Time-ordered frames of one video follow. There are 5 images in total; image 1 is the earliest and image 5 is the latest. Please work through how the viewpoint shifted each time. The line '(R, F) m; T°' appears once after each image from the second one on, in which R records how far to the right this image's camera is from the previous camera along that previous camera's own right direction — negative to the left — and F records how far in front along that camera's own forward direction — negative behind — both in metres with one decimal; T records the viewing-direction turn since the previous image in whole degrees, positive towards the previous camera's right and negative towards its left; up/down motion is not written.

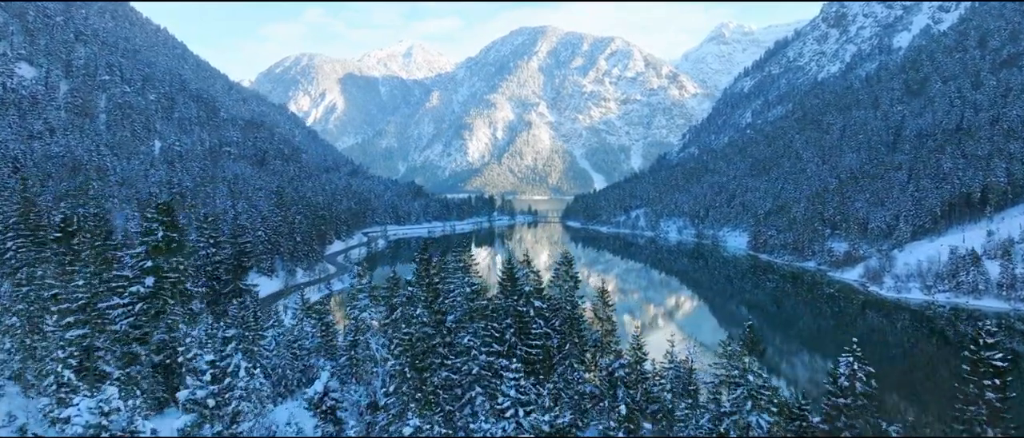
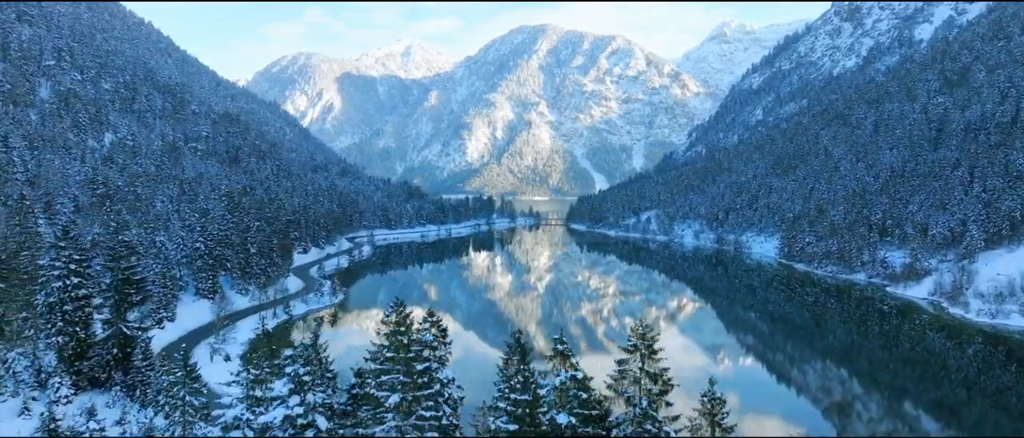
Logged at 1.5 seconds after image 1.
(-0.3, +15.9) m; 0°
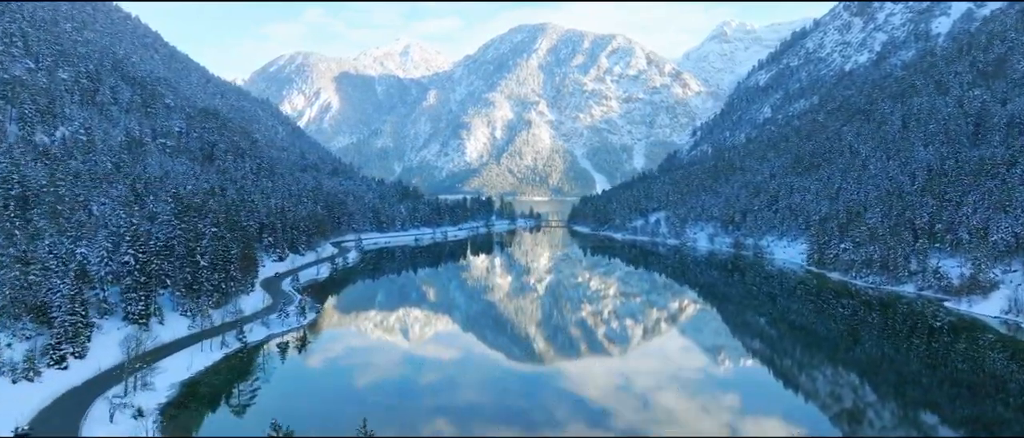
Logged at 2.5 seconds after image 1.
(-0.2, +11.9) m; 0°
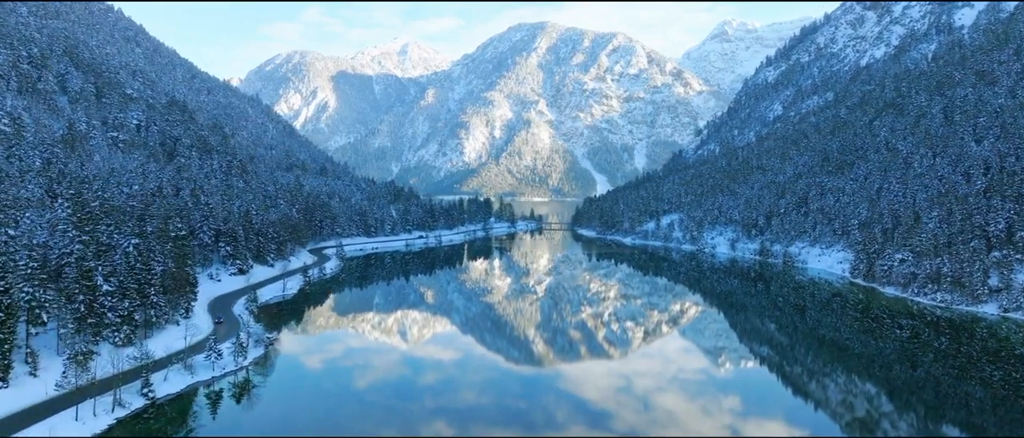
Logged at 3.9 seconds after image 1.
(-0.3, +14.6) m; 0°
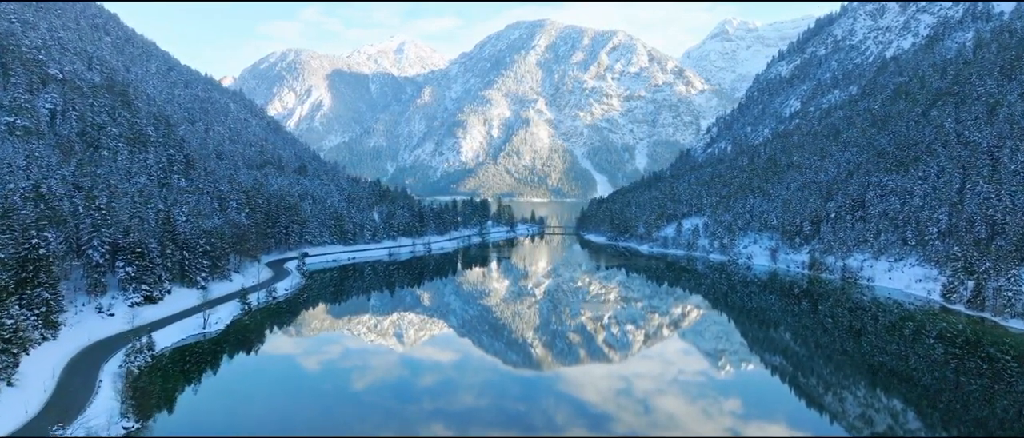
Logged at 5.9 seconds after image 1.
(-0.6, +21.6) m; 0°
